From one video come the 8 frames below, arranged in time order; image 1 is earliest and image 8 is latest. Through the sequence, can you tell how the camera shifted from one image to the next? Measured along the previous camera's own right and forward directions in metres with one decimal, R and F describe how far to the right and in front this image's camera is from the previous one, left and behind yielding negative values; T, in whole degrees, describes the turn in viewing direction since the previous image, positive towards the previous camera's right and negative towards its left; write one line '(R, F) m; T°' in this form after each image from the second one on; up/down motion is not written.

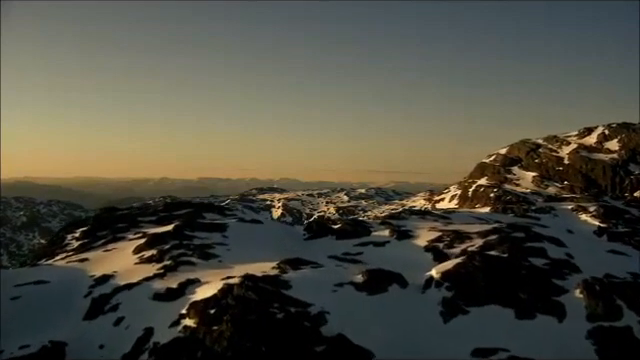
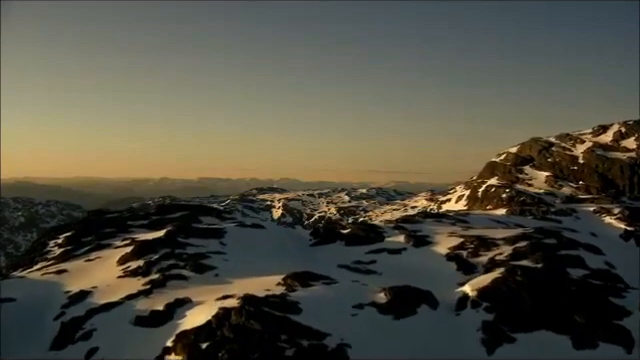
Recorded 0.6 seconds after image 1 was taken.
(-1.6, +13.0) m; 0°
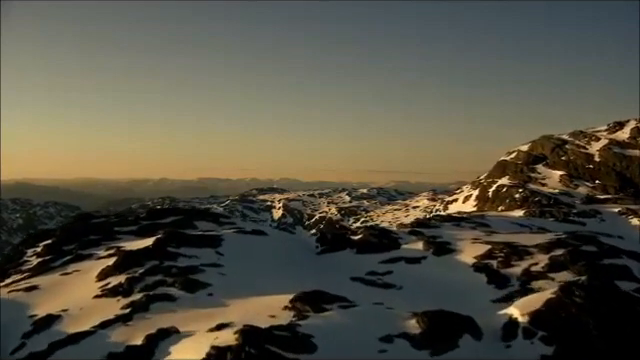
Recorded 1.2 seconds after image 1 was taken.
(-1.5, +13.0) m; 0°
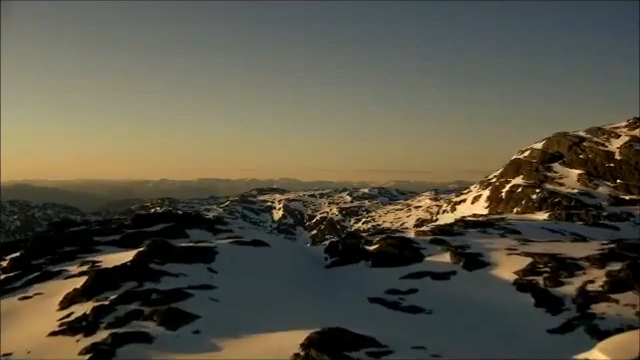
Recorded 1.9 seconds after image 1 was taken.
(-1.5, +15.4) m; 0°
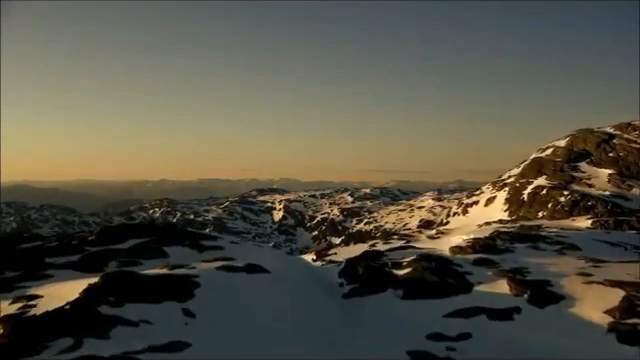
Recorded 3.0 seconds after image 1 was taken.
(-1.8, +23.0) m; 0°
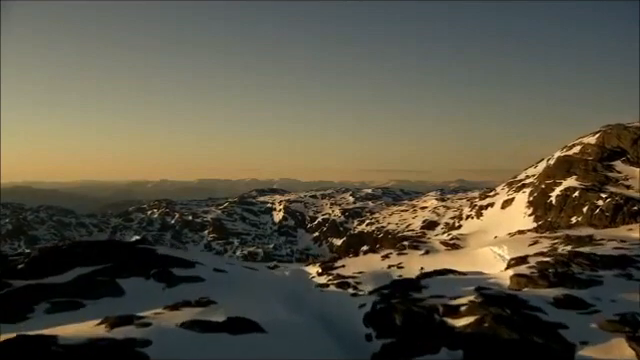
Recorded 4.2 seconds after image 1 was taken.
(-1.6, +25.3) m; 0°
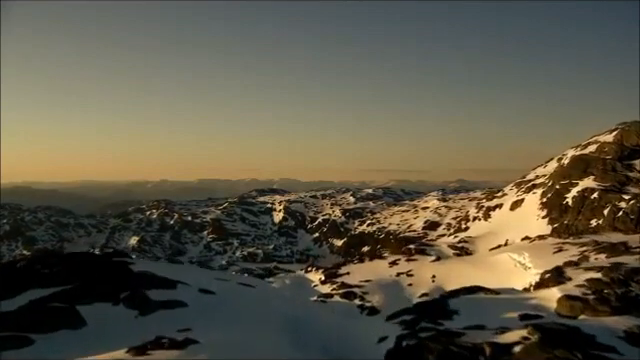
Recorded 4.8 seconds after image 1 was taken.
(-0.8, +12.6) m; 0°
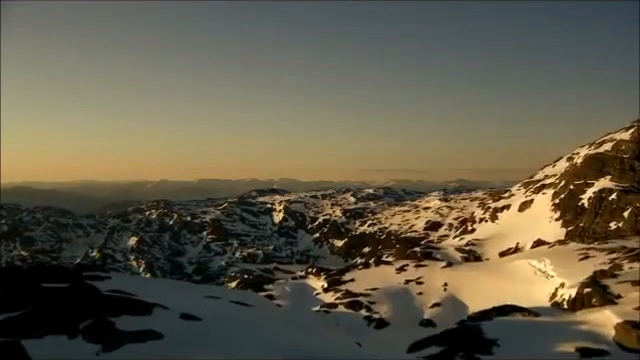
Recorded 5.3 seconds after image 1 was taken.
(-0.6, +10.9) m; 0°
